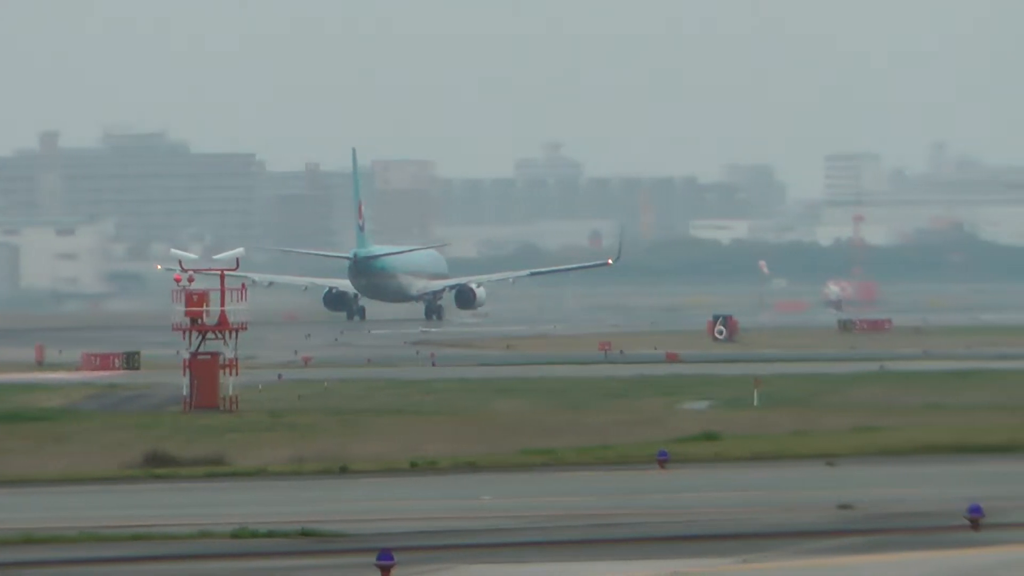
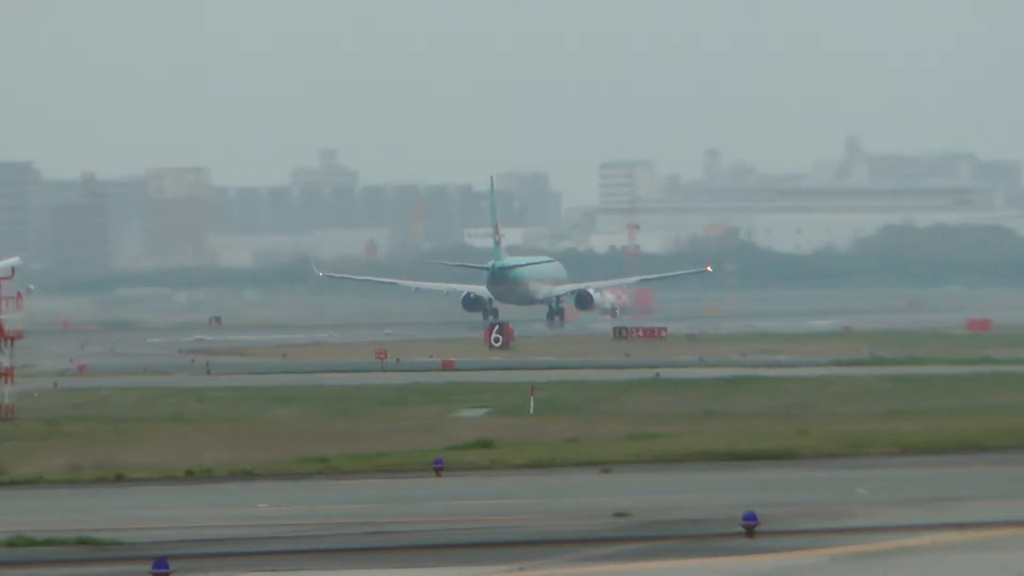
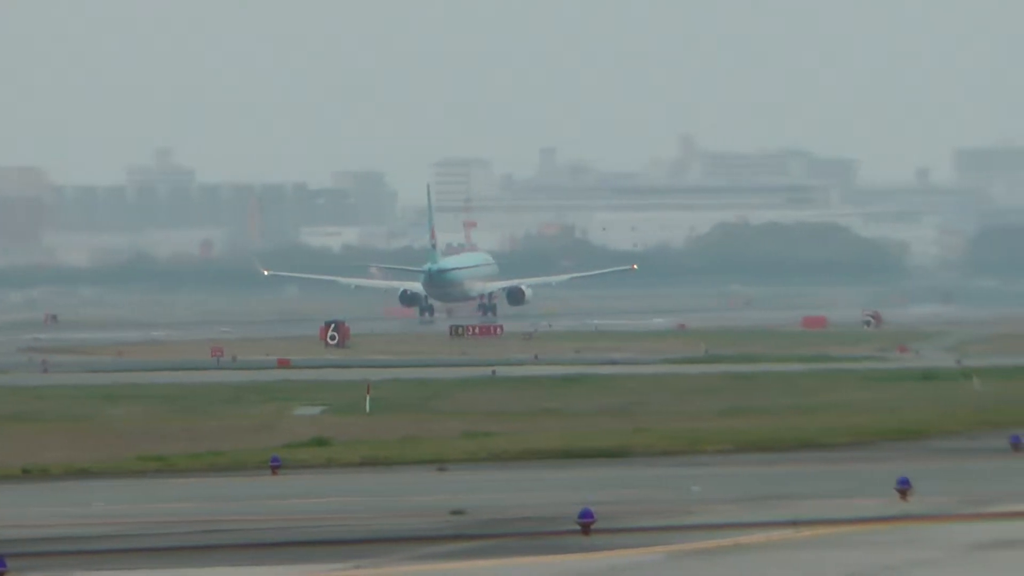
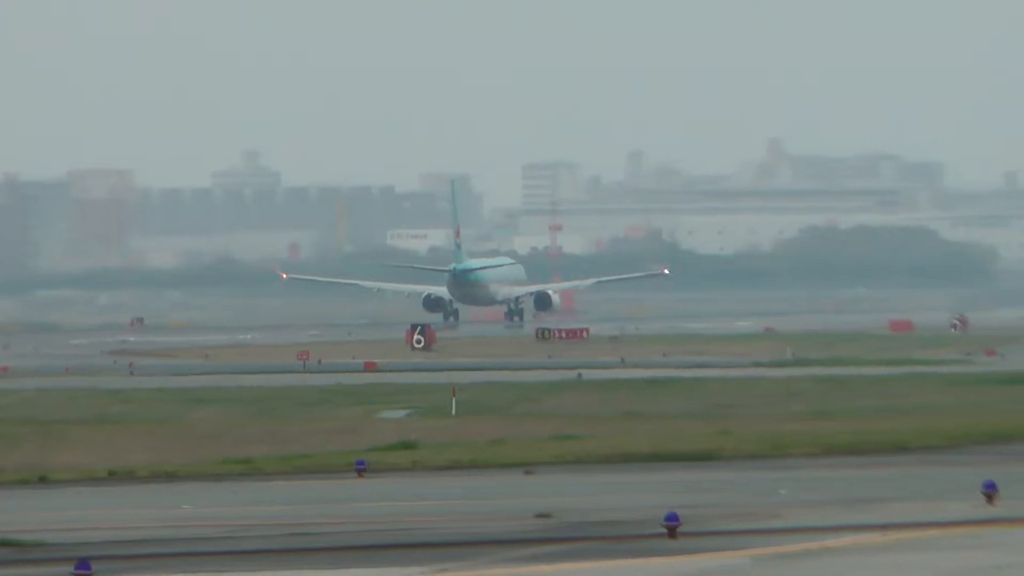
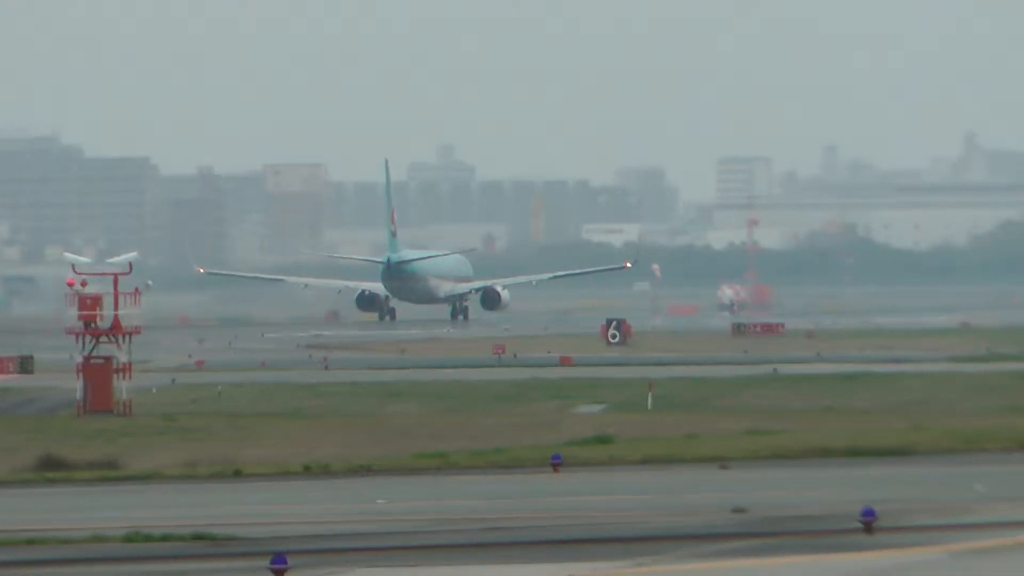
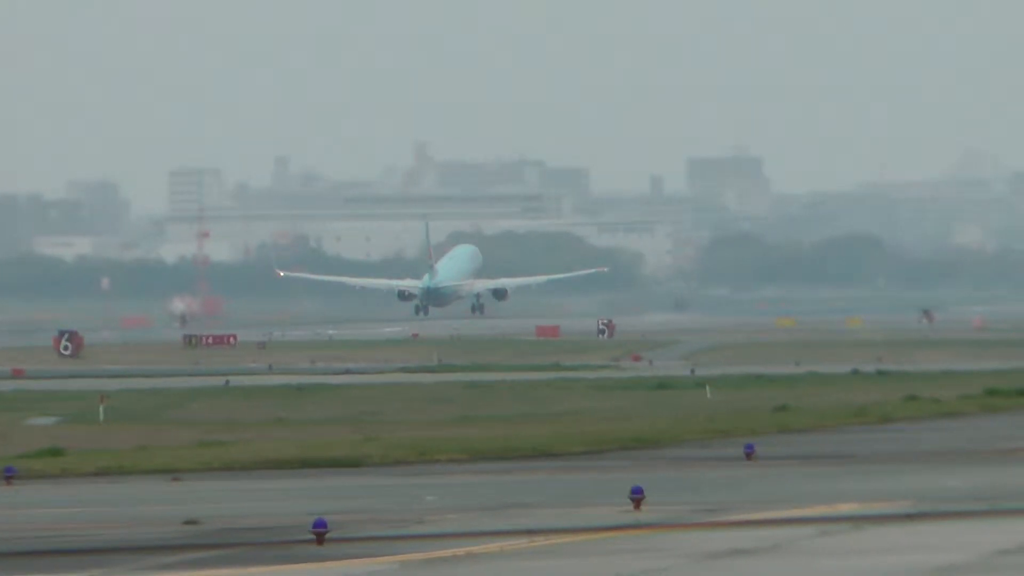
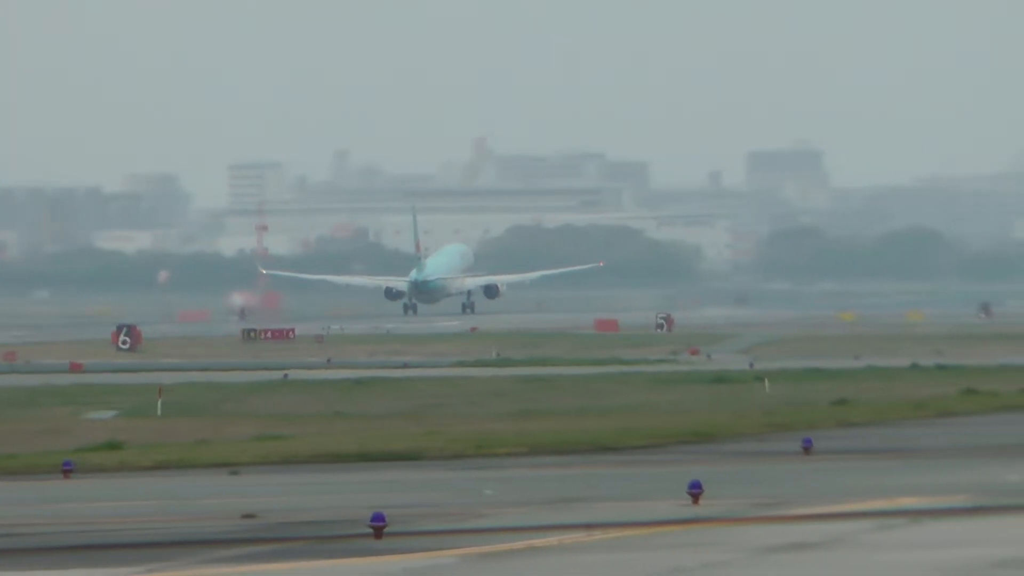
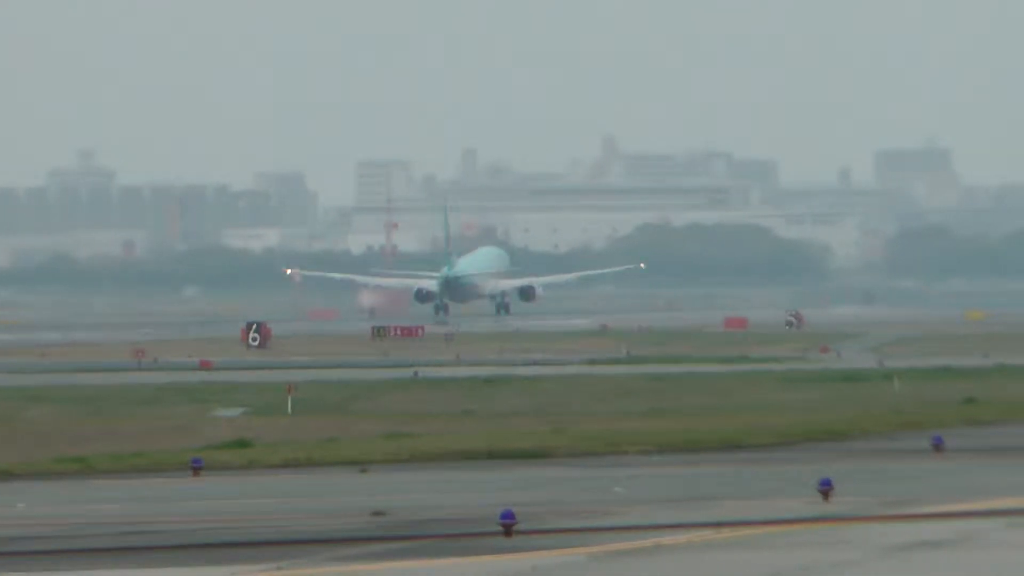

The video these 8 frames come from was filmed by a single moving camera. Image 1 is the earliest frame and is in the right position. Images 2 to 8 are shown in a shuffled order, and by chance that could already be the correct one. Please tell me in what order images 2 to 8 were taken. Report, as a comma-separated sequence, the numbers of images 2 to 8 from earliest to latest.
5, 2, 4, 3, 8, 7, 6
